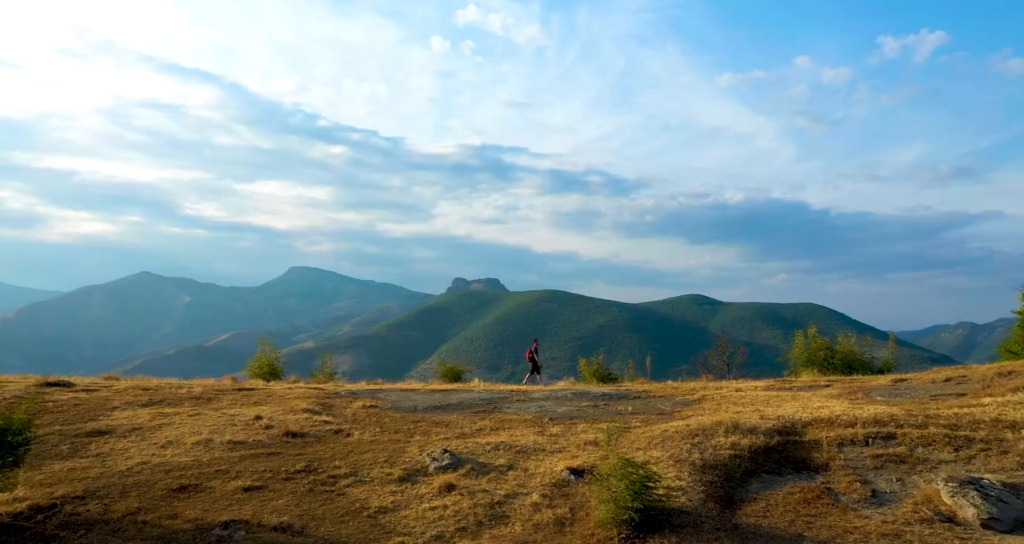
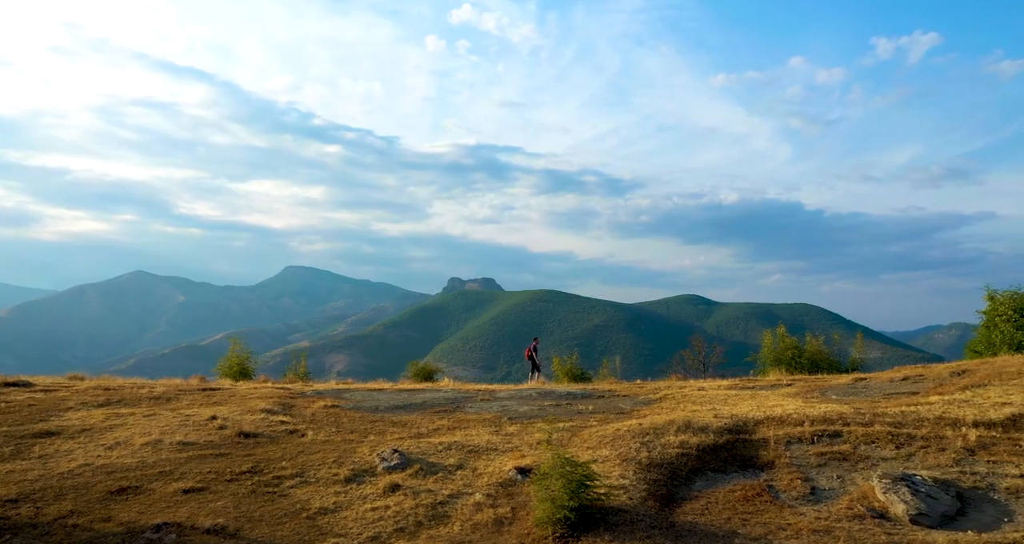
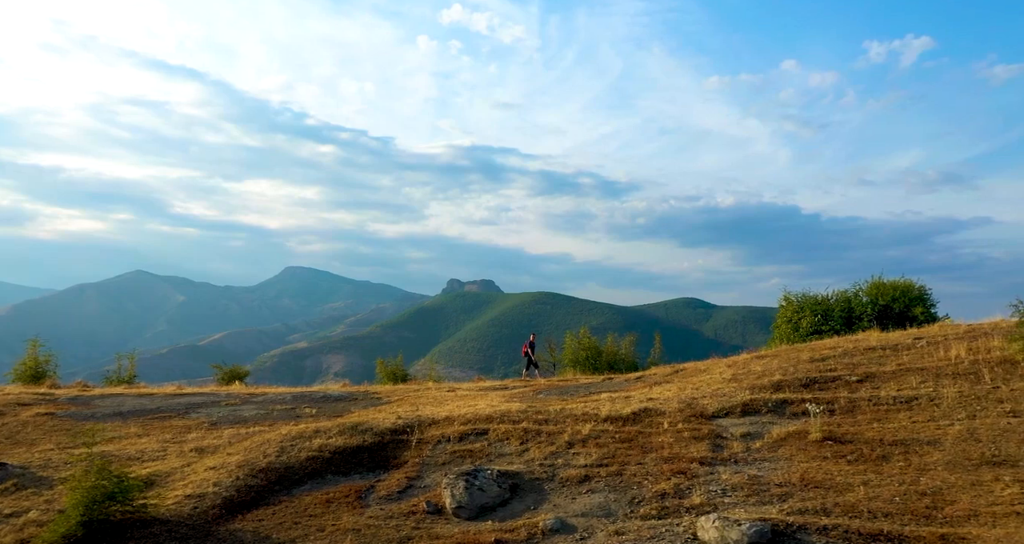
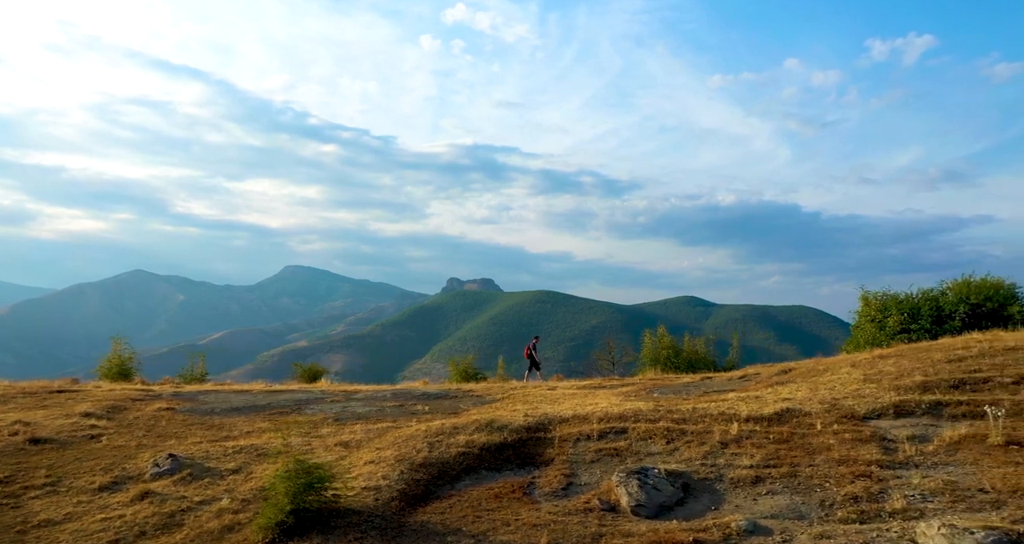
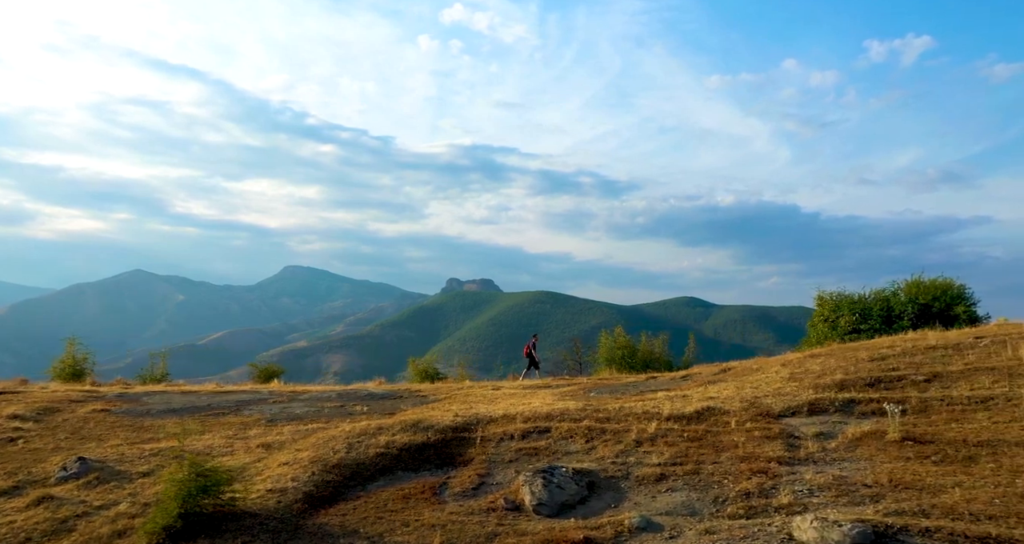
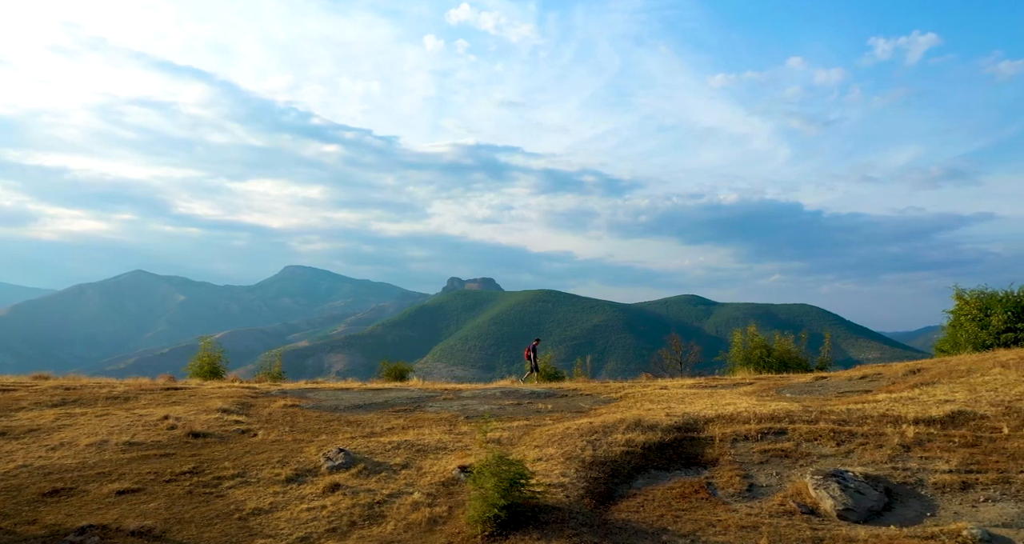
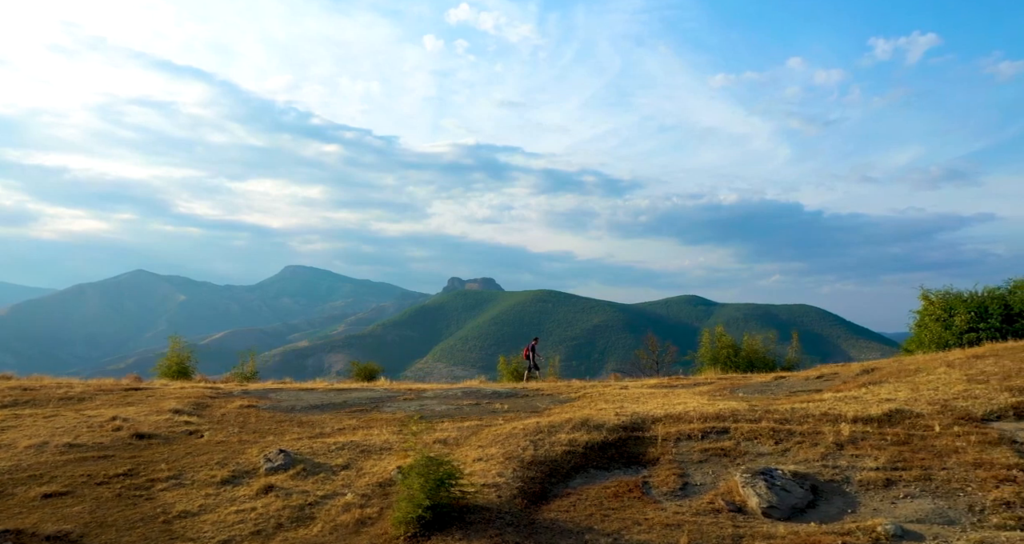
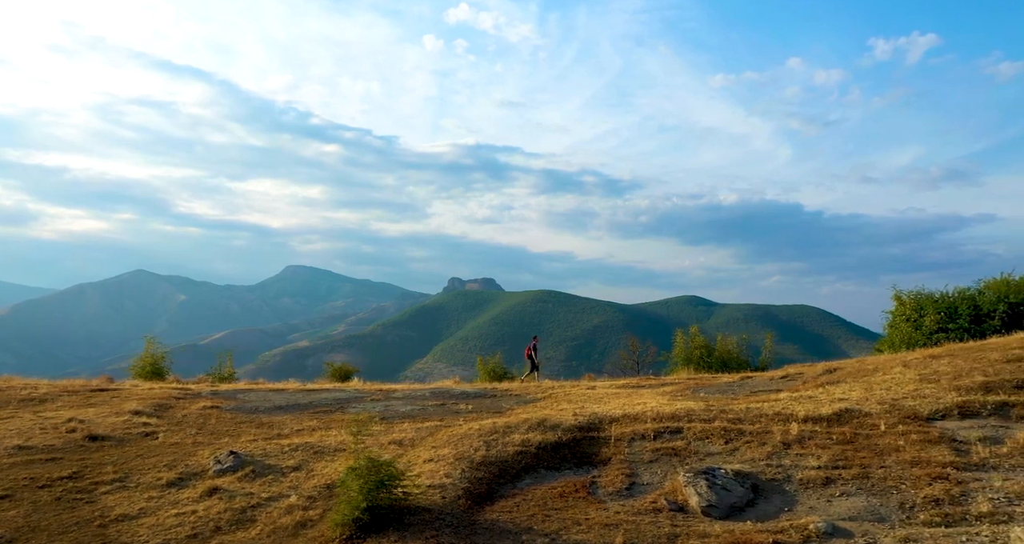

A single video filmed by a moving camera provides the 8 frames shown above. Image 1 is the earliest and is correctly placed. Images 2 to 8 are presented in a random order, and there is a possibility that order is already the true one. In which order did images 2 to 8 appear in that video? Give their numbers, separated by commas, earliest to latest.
2, 6, 7, 8, 4, 5, 3
